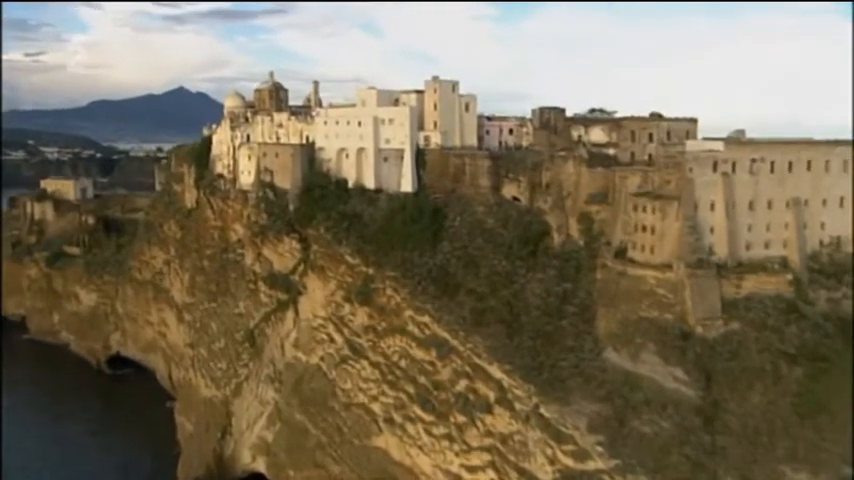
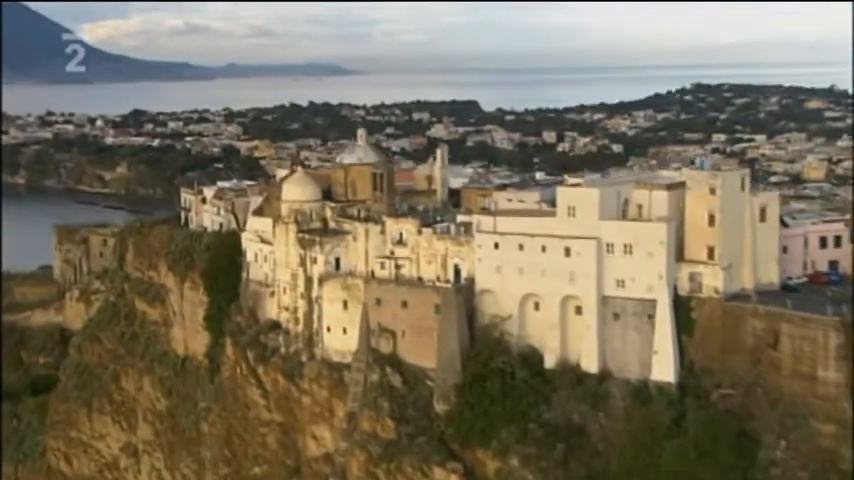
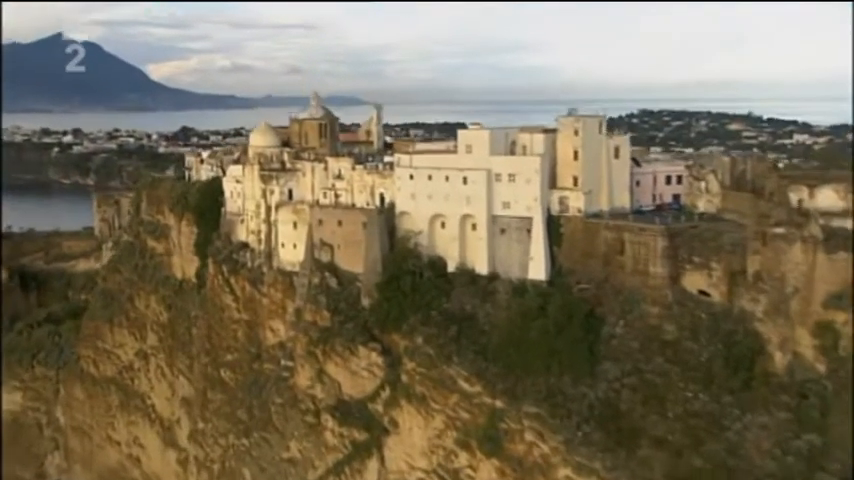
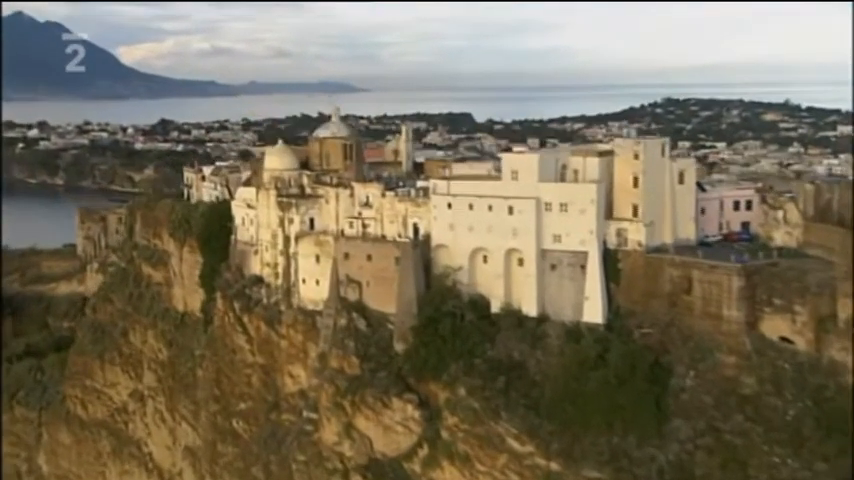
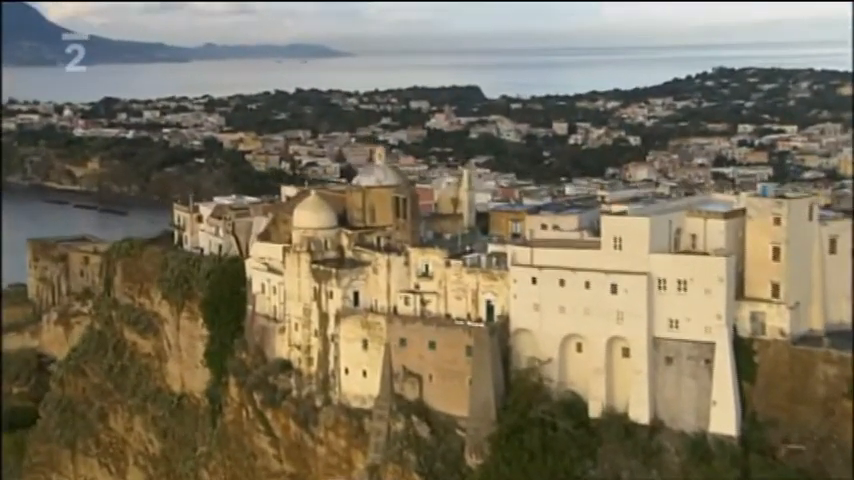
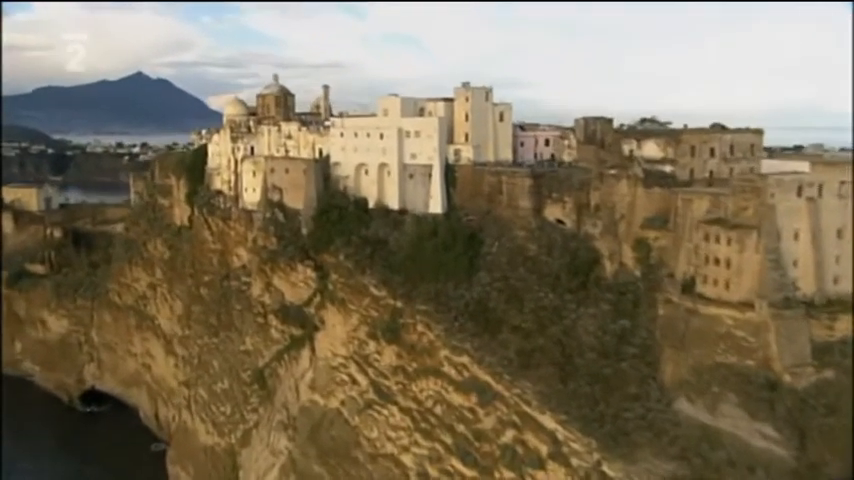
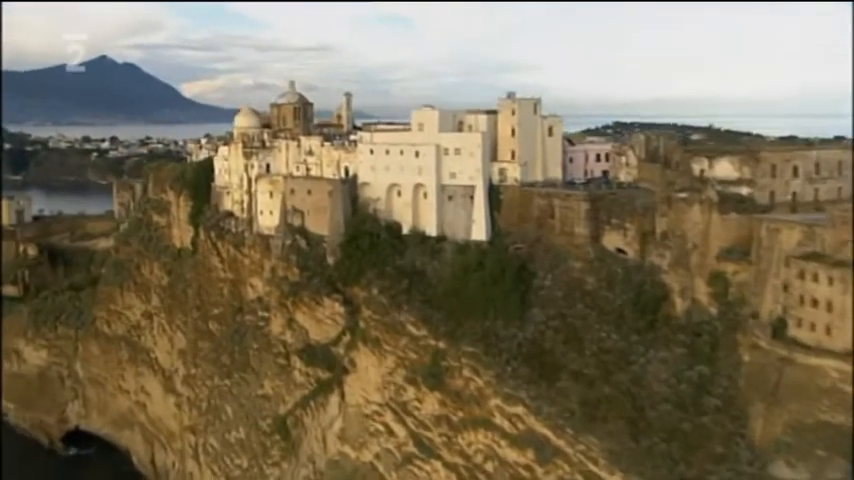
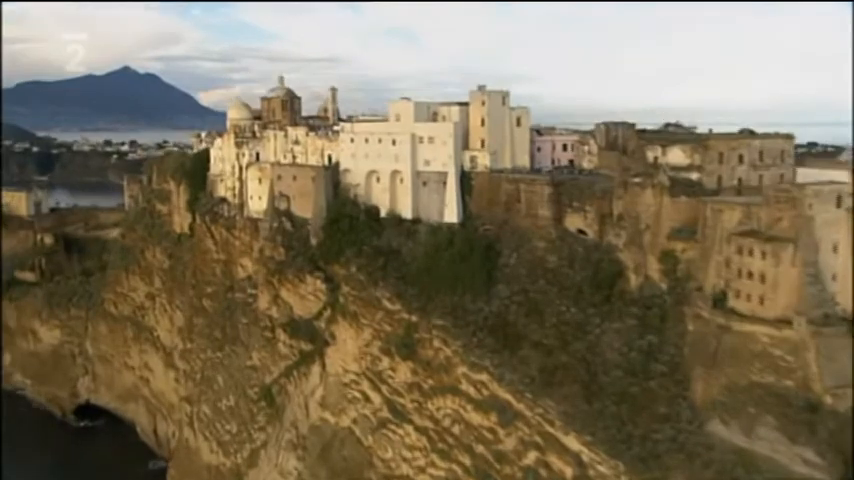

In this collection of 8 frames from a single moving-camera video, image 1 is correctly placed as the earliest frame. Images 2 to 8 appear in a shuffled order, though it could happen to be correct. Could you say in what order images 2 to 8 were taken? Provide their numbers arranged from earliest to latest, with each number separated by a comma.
6, 8, 7, 3, 4, 2, 5
